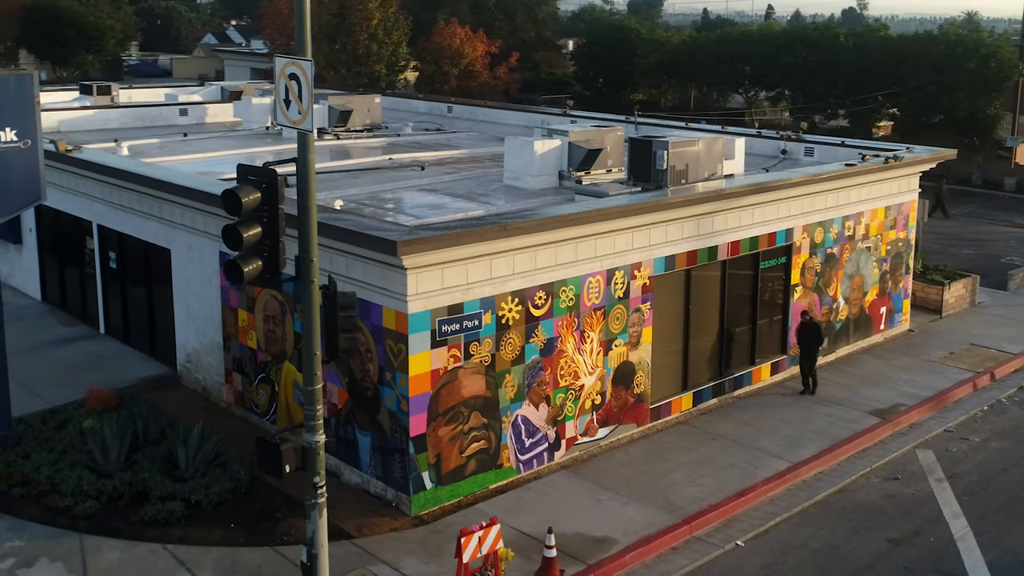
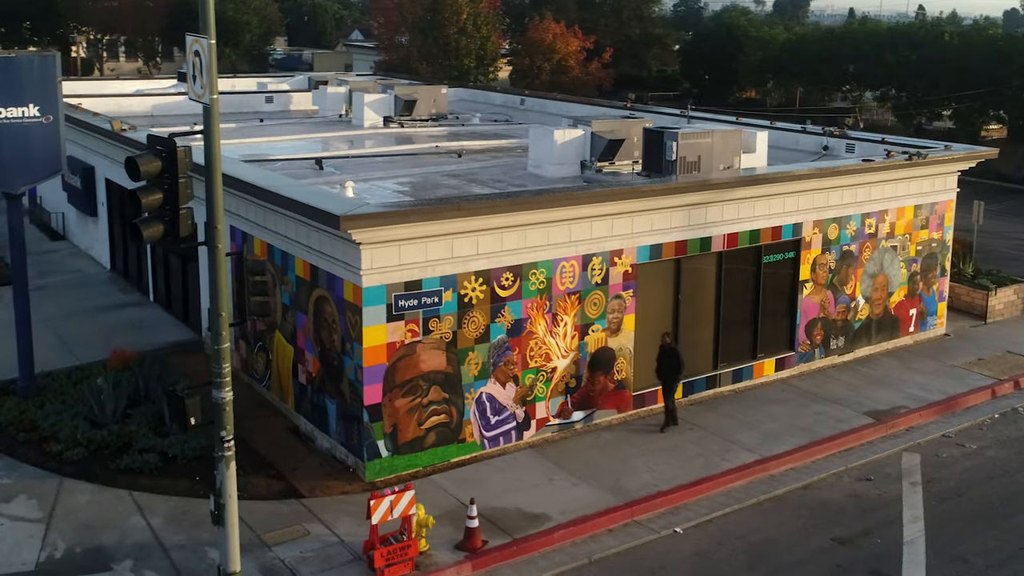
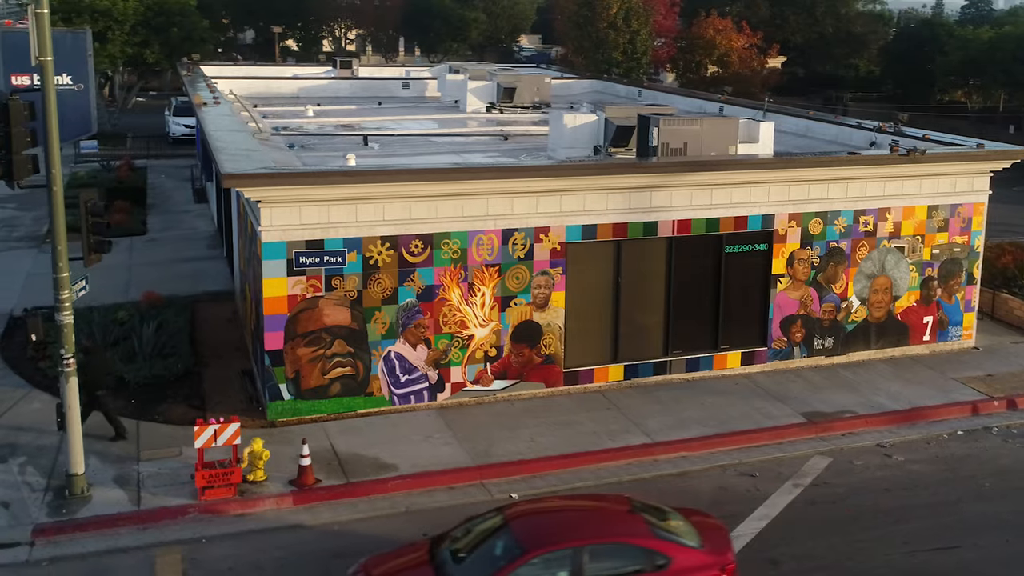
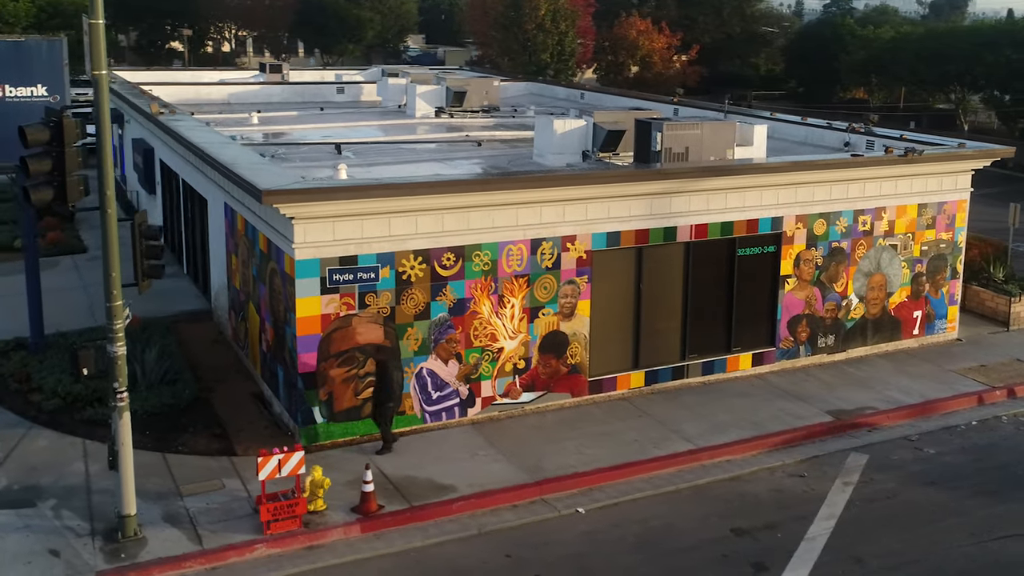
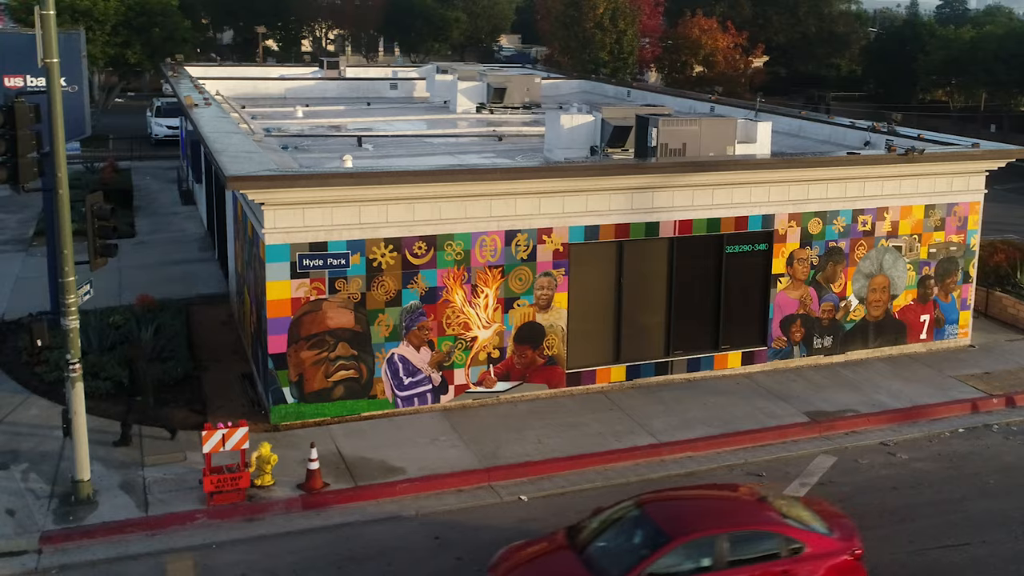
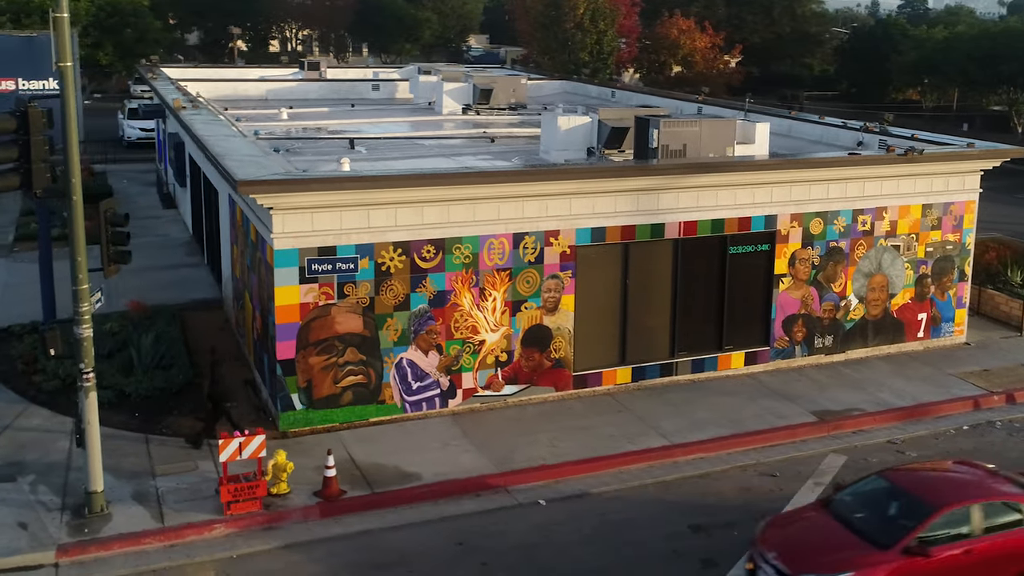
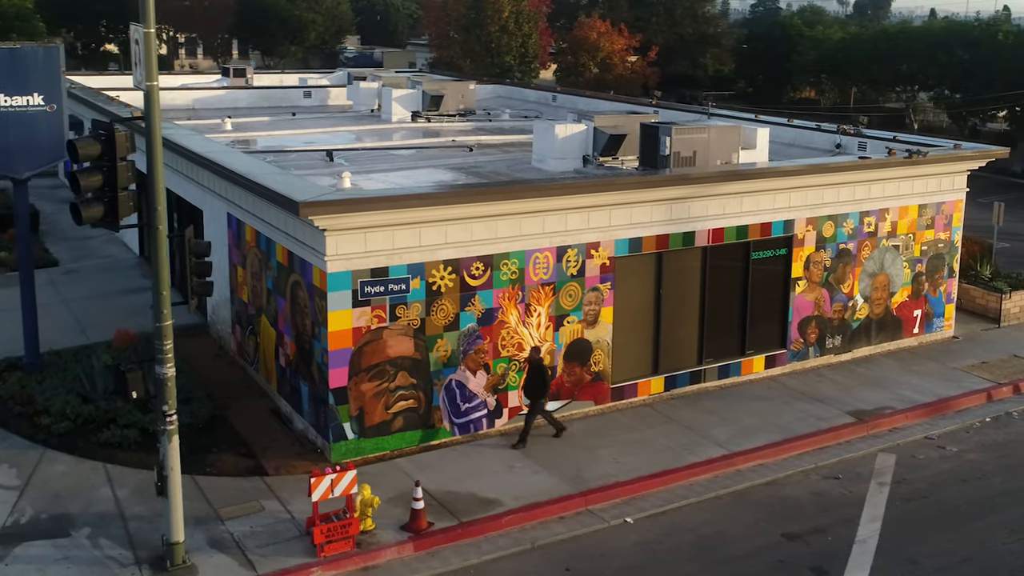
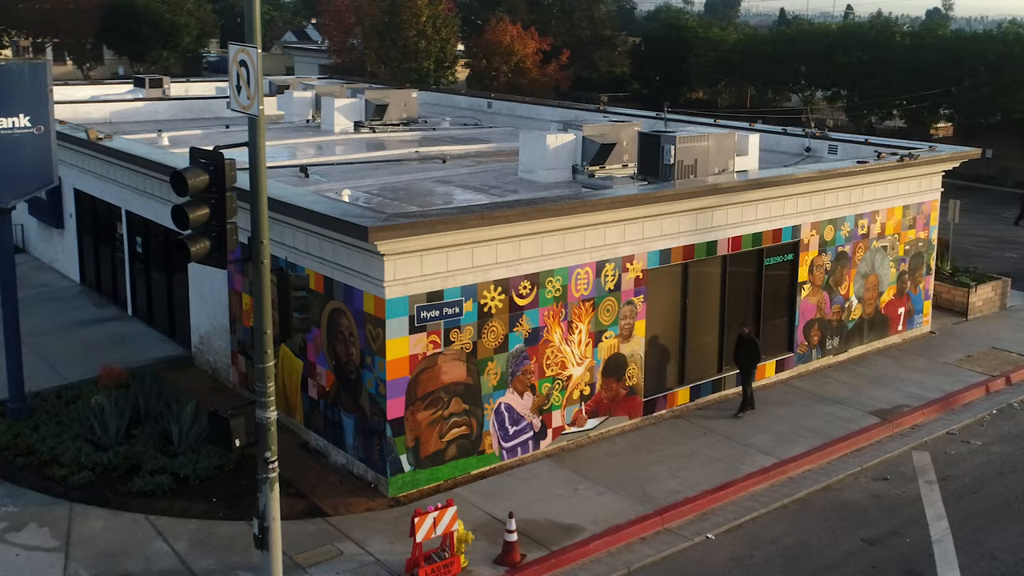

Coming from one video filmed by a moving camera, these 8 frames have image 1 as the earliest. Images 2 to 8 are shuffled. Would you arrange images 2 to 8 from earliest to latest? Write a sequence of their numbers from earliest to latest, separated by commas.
8, 2, 7, 4, 6, 5, 3
